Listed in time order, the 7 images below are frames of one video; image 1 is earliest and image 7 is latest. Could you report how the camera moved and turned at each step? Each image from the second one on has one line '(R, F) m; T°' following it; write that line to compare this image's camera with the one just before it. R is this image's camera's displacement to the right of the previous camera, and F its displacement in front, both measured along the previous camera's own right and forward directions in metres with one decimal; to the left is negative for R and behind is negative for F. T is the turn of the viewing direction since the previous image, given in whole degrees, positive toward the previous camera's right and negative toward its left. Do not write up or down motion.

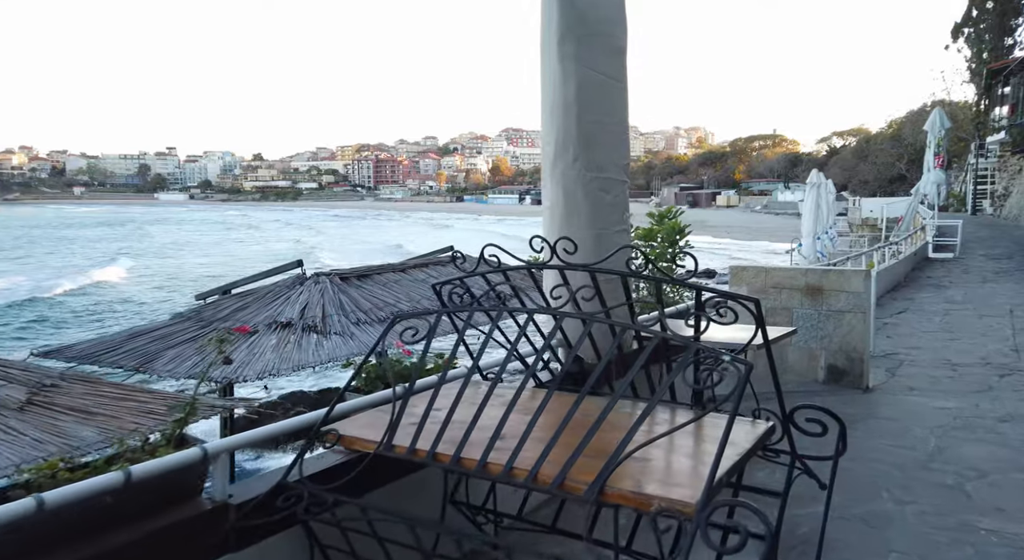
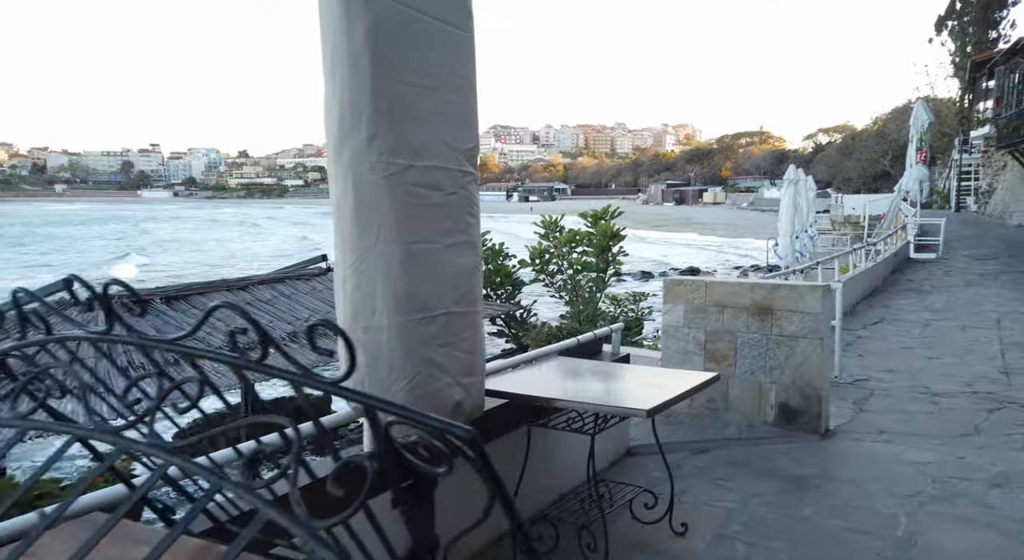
(+0.6, +1.0) m; +1°
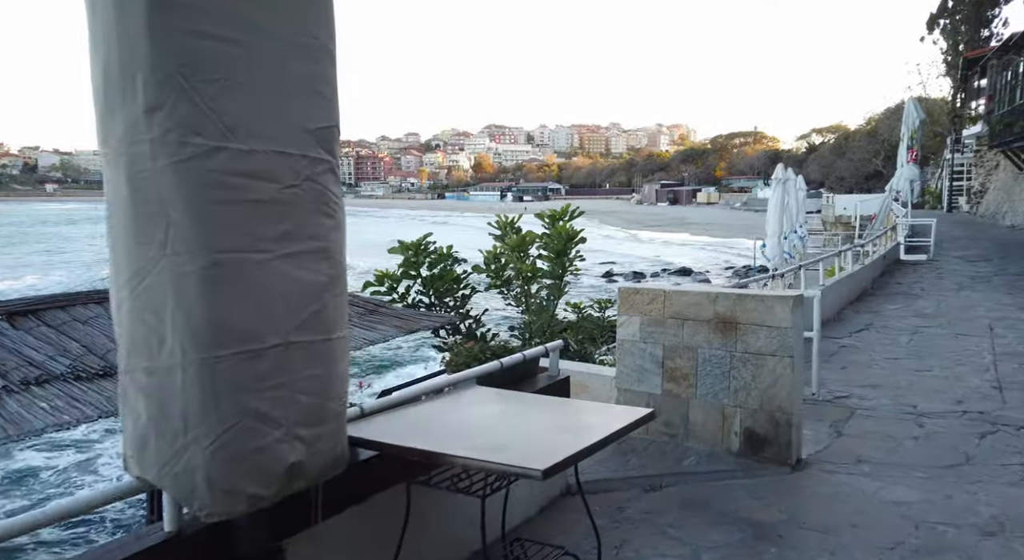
(+0.3, +0.5) m; 0°
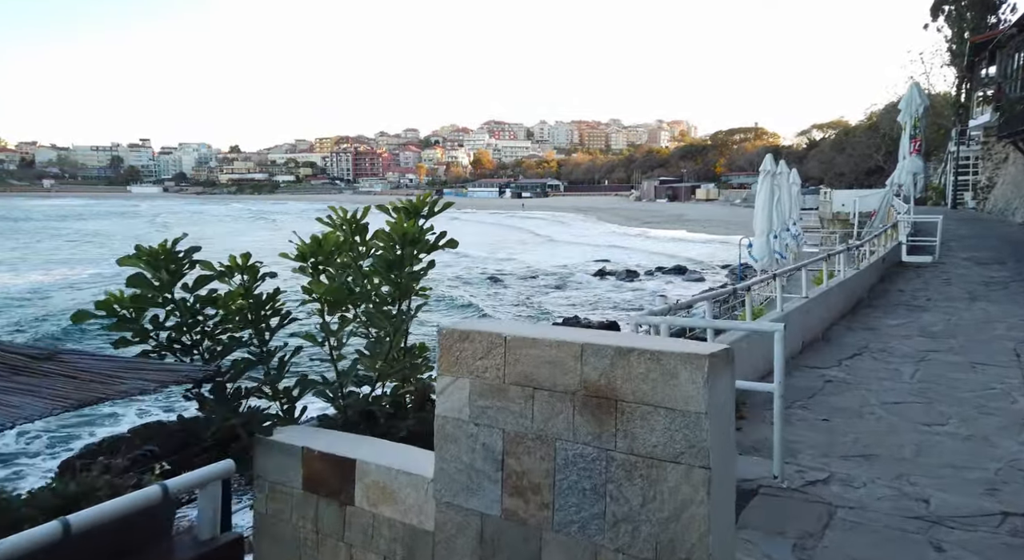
(+0.8, +1.6) m; 0°
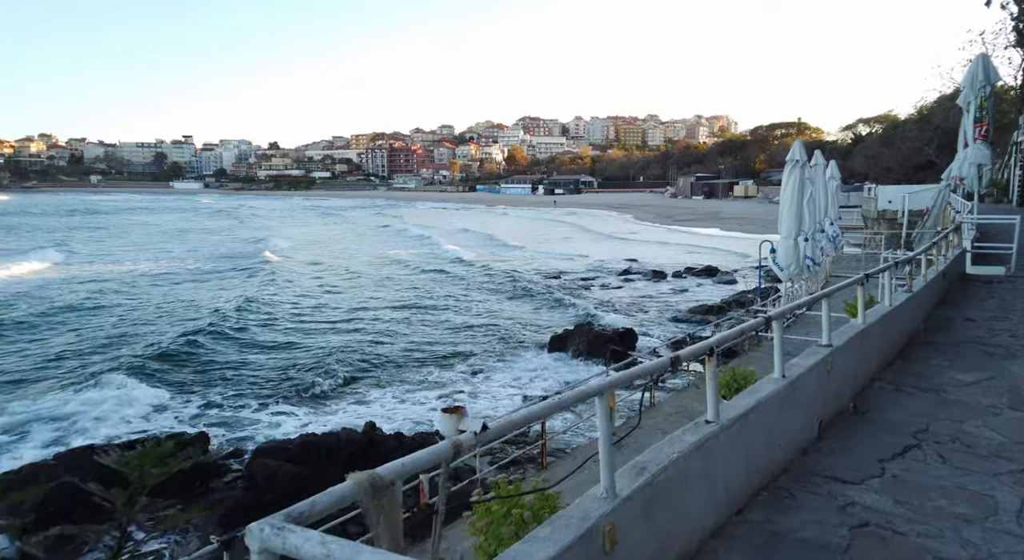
(+1.1, +2.5) m; -3°
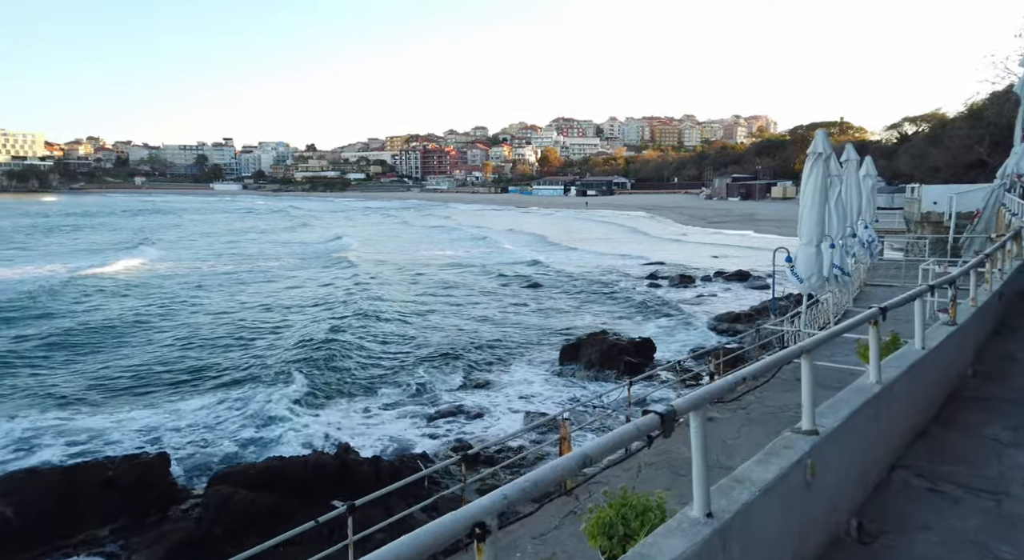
(+1.0, +1.8) m; -3°
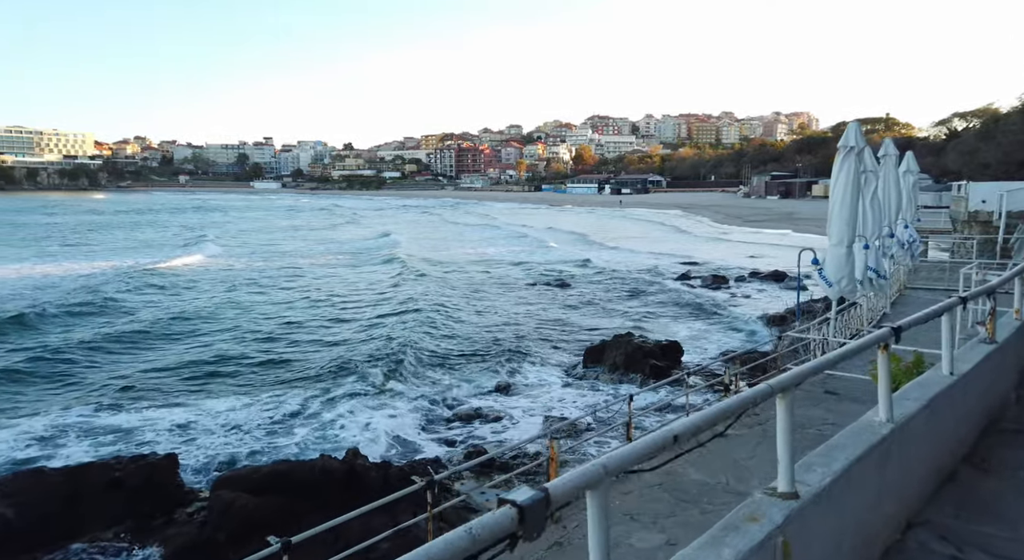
(+0.4, +0.6) m; -3°
